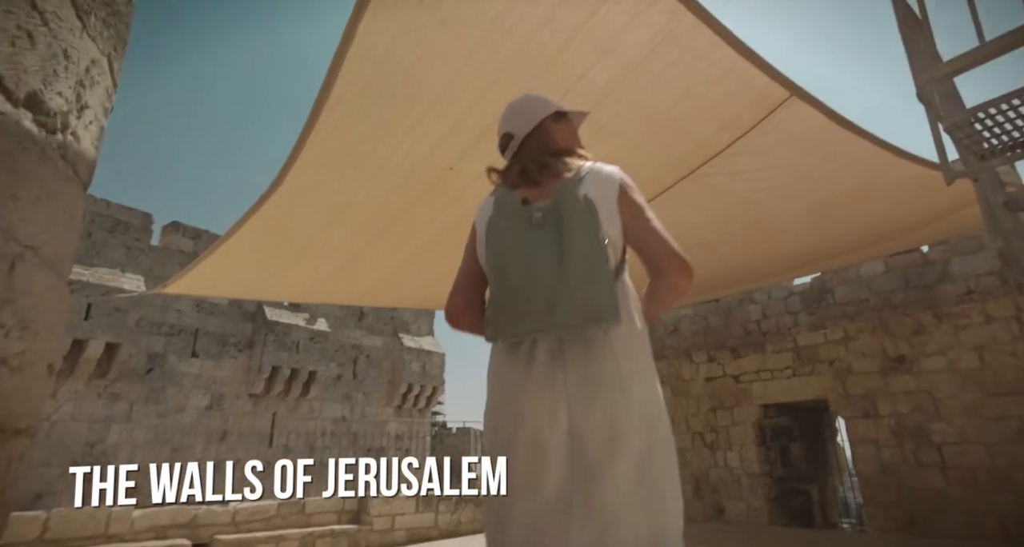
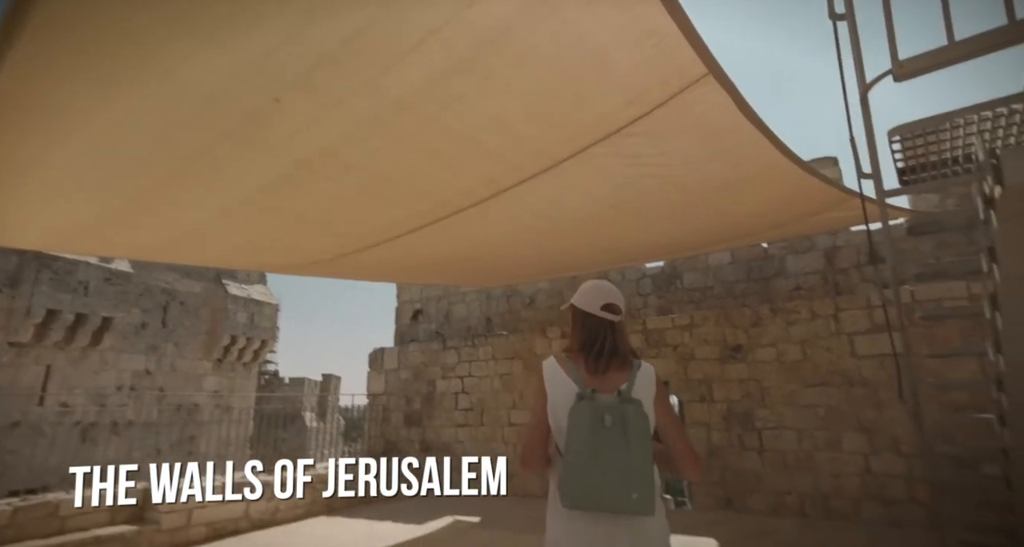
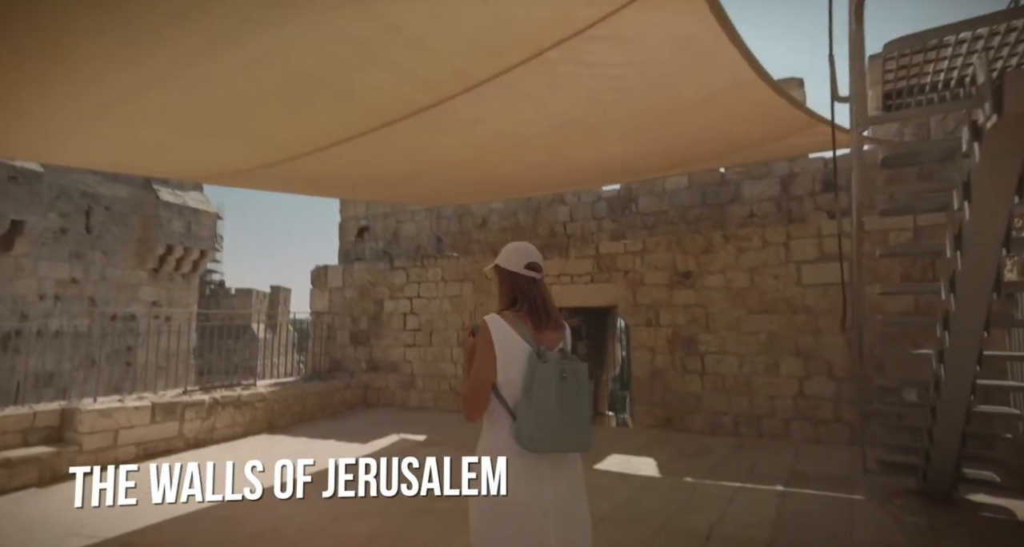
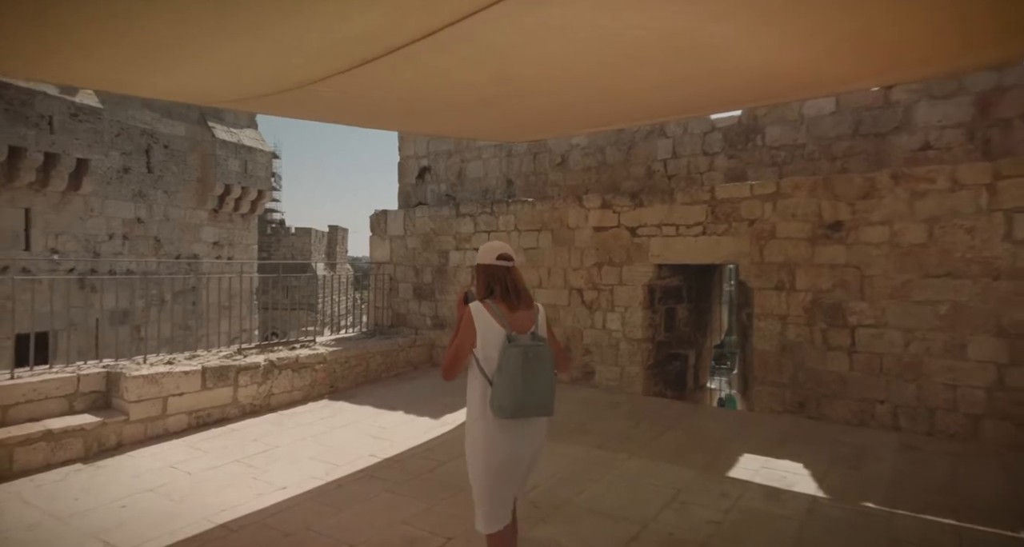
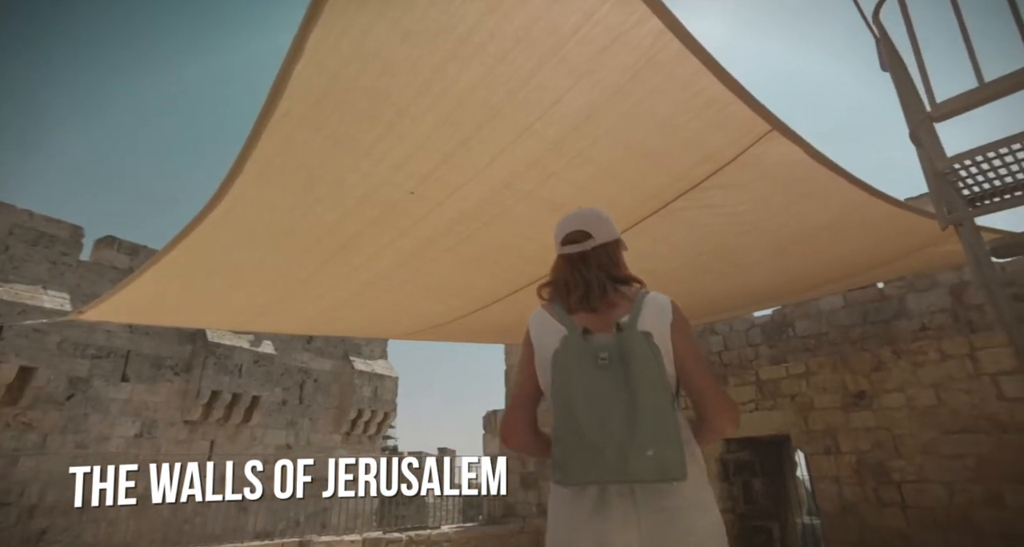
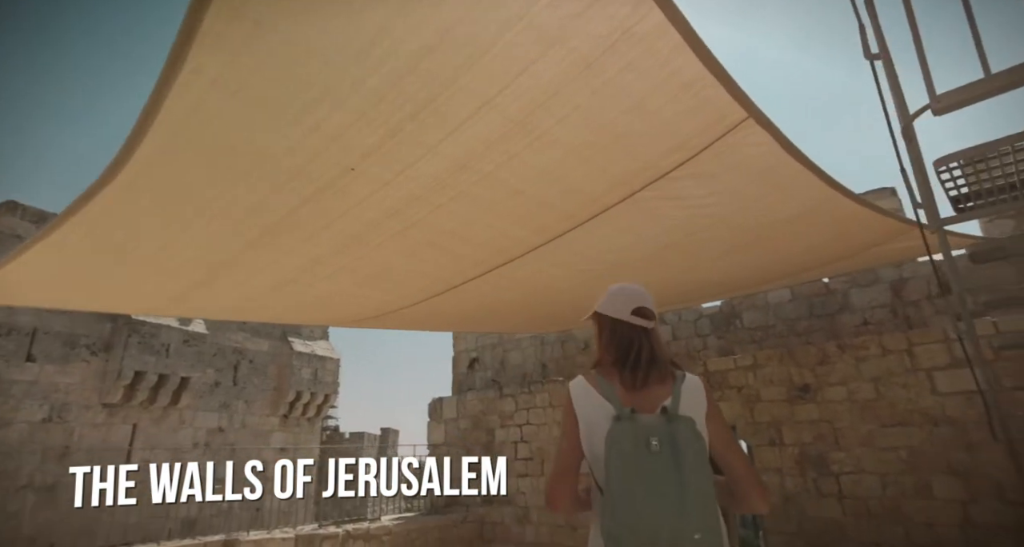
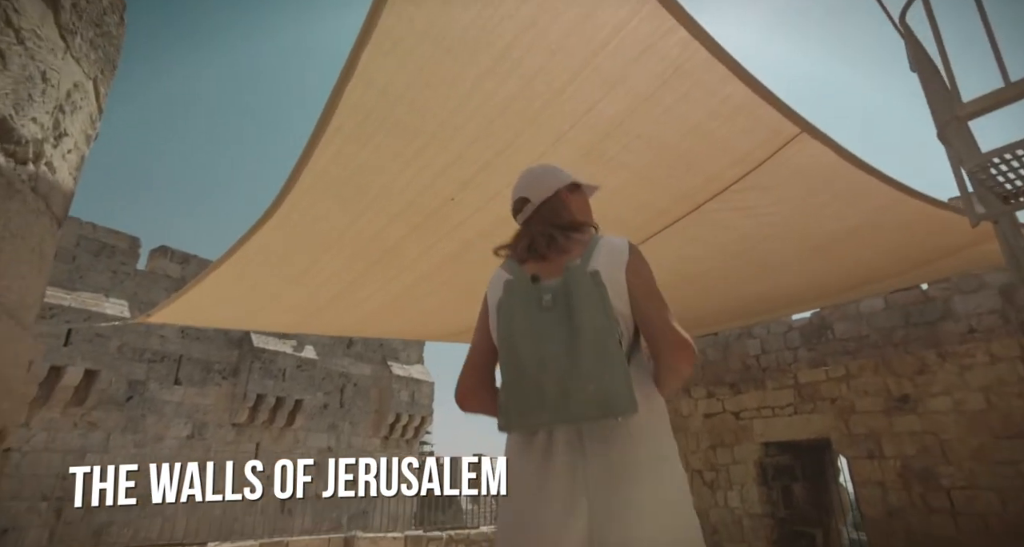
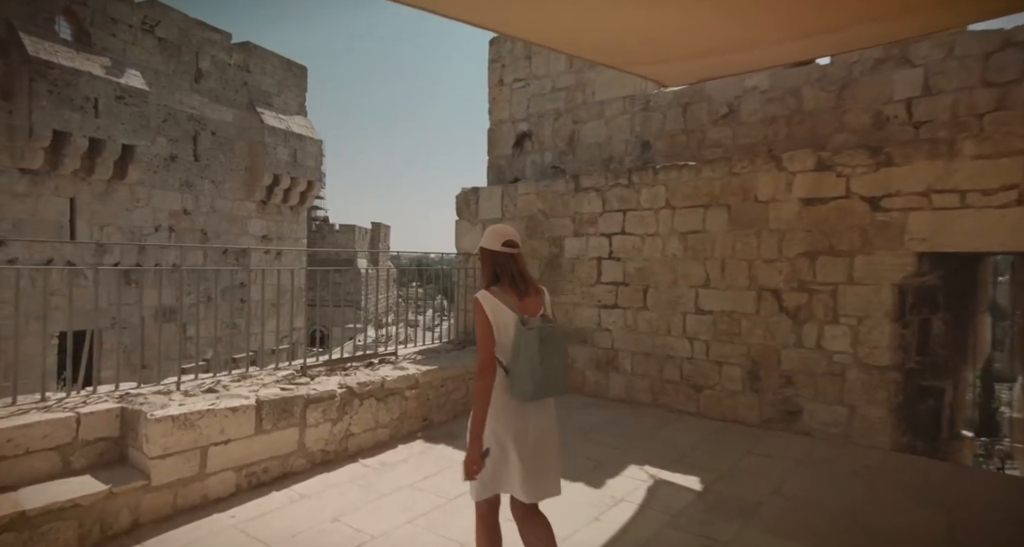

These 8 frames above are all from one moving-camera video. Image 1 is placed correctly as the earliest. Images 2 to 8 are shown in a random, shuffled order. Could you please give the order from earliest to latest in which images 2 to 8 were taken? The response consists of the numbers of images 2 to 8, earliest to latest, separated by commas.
7, 5, 6, 2, 3, 4, 8
